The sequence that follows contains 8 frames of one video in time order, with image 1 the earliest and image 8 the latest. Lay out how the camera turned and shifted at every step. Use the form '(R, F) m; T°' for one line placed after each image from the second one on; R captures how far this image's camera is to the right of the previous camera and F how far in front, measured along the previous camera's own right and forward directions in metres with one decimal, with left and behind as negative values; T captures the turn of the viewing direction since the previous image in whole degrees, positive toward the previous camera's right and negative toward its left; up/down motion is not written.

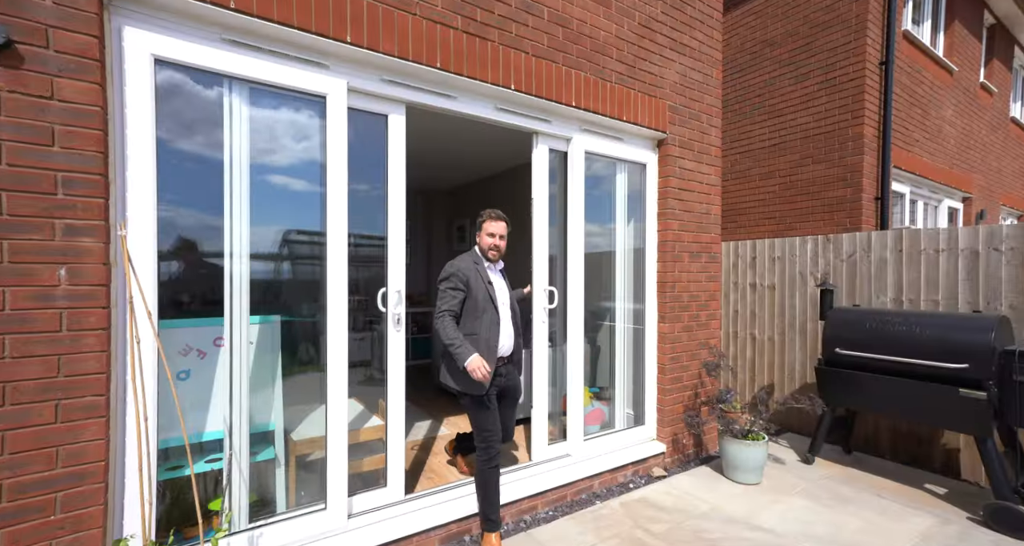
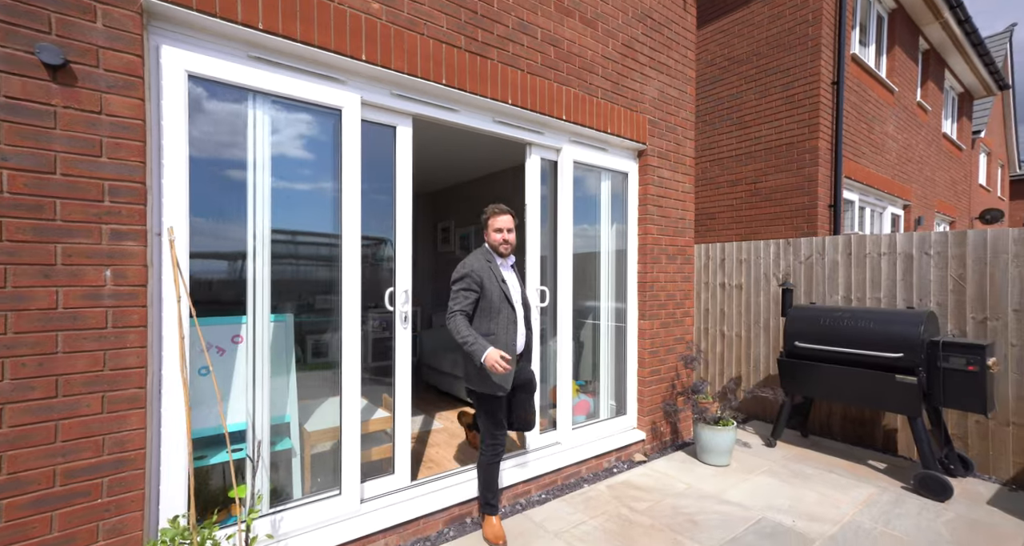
(-0.2, -0.2) m; +4°
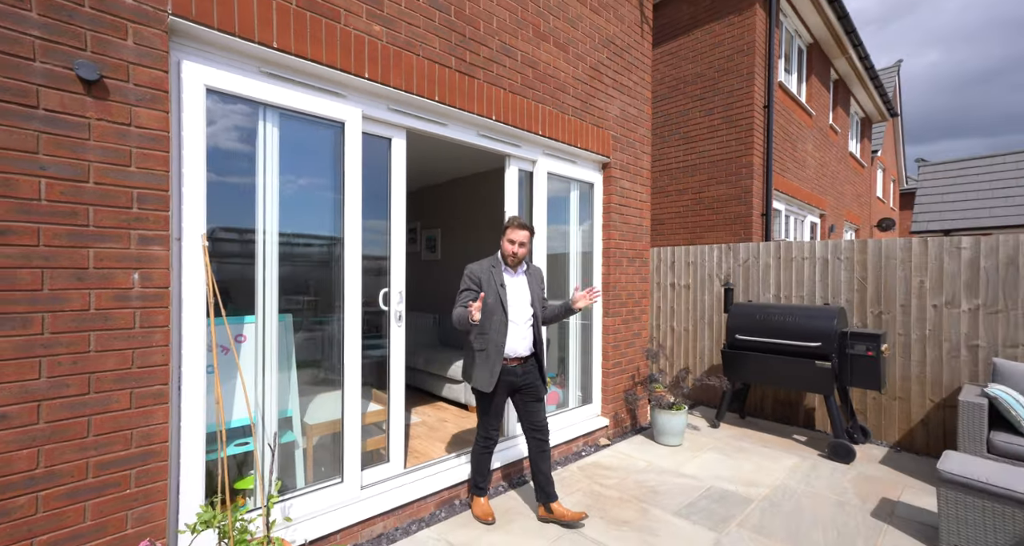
(-0.3, -0.3) m; +7°
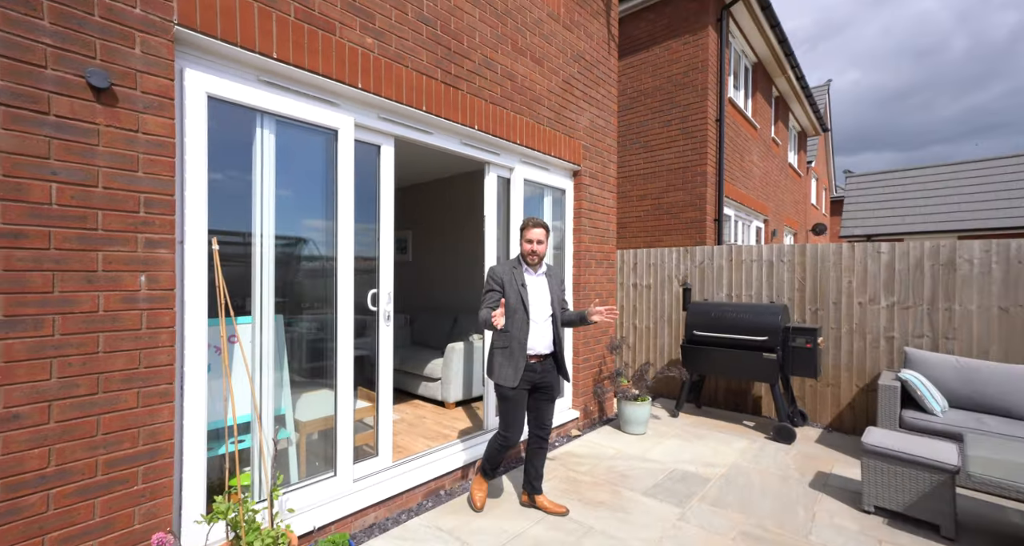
(-0.2, -0.2) m; +5°
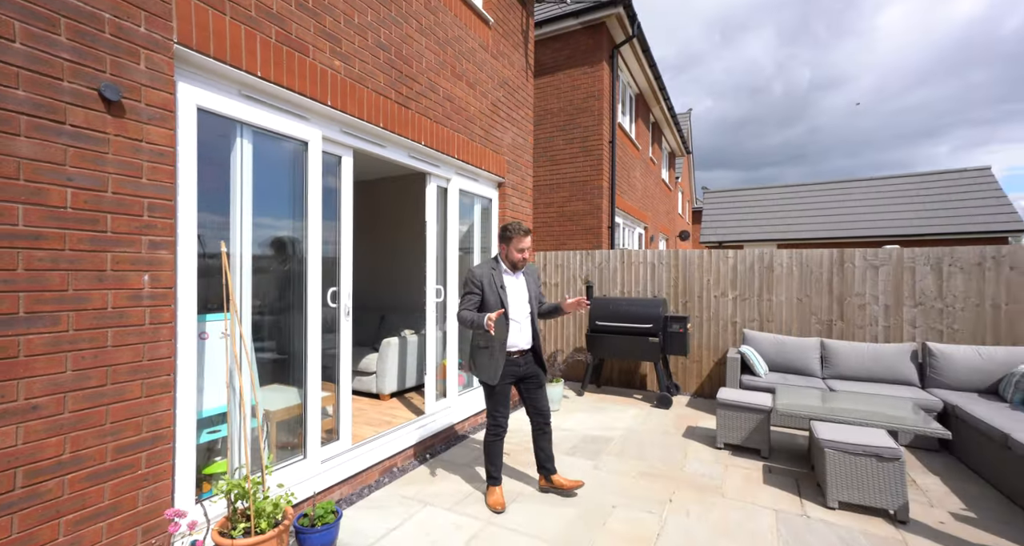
(-0.4, -0.5) m; +14°
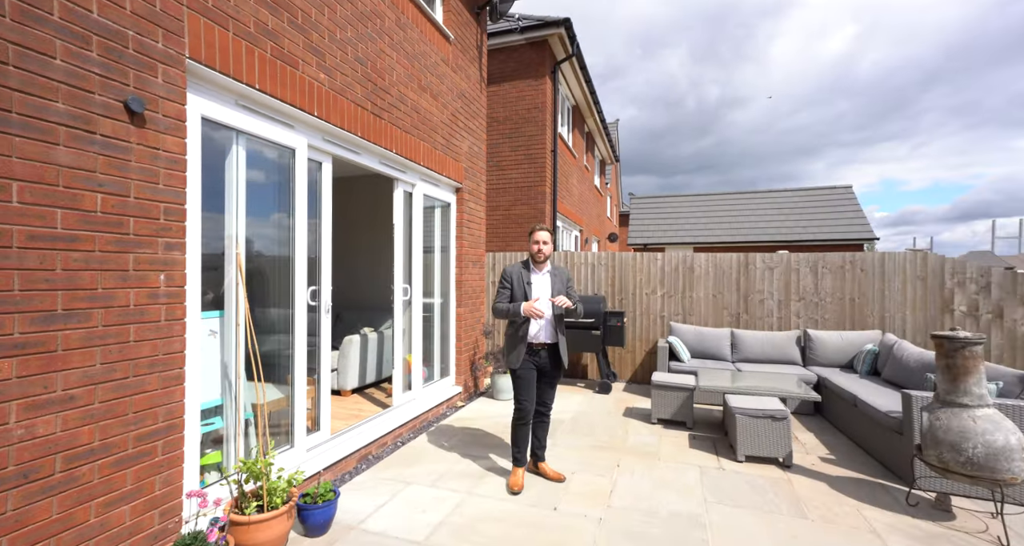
(-0.3, -0.4) m; +9°
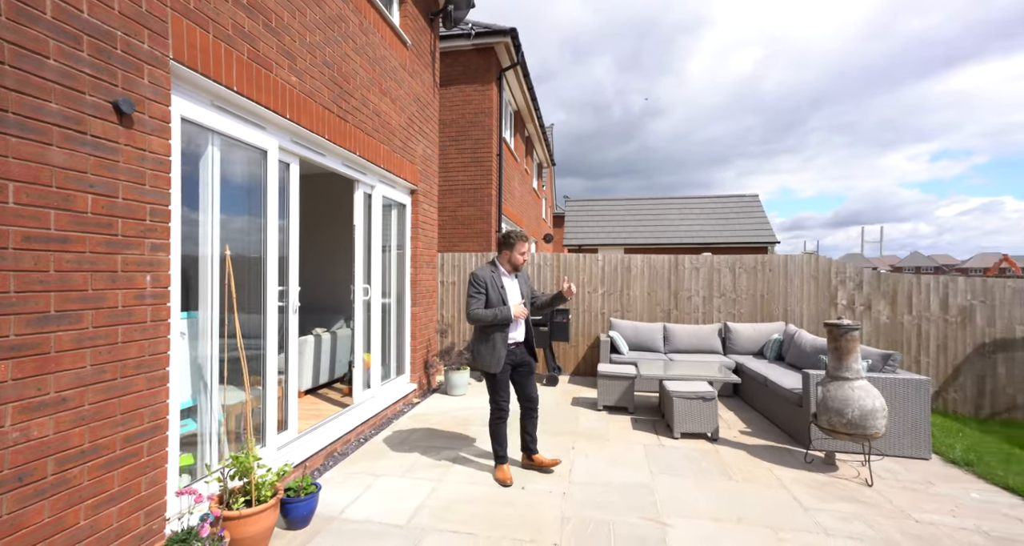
(-0.3, -0.2) m; +9°
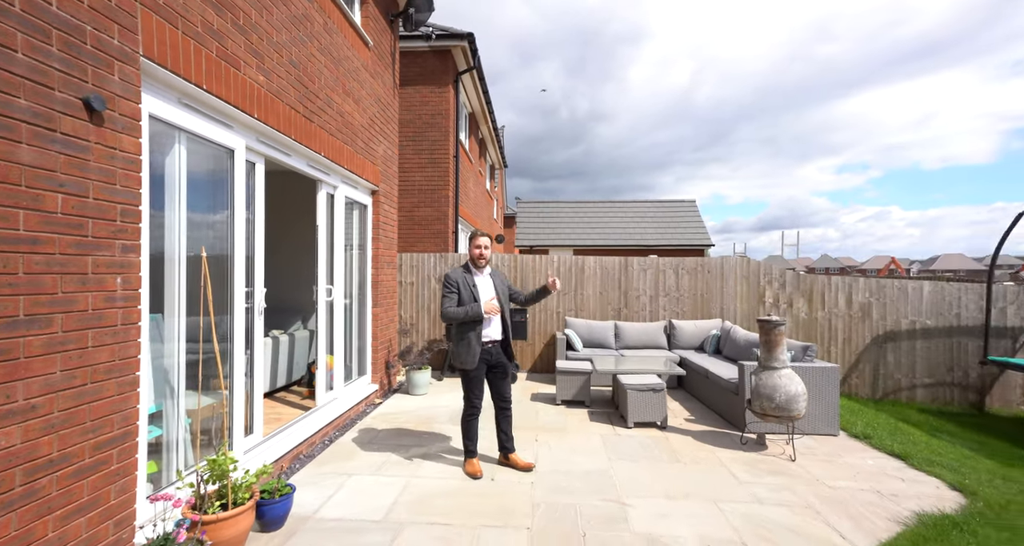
(-0.2, -0.1) m; +7°
